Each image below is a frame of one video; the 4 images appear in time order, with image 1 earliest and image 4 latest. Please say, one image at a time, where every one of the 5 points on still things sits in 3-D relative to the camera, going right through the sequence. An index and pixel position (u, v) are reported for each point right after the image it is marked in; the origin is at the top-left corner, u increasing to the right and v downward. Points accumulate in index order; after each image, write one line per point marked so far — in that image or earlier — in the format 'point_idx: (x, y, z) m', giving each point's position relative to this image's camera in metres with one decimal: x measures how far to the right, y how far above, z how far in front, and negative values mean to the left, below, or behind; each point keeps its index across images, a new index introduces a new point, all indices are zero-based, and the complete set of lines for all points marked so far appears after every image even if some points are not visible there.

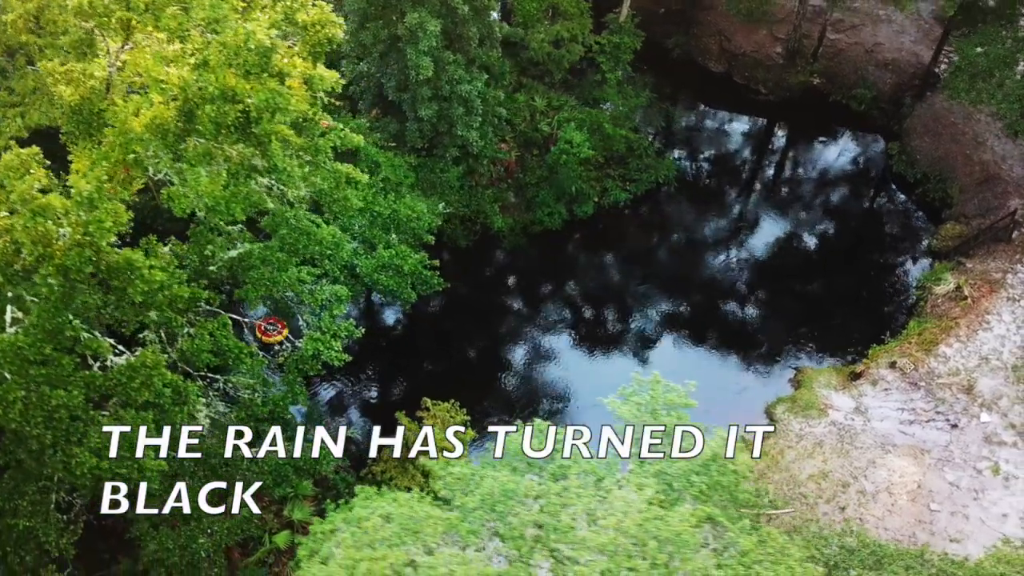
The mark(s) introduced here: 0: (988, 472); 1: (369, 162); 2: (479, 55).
0: (+8.2, -3.2, +13.7) m
1: (-2.4, +2.1, +13.1) m
2: (-0.6, +4.4, +15.1) m
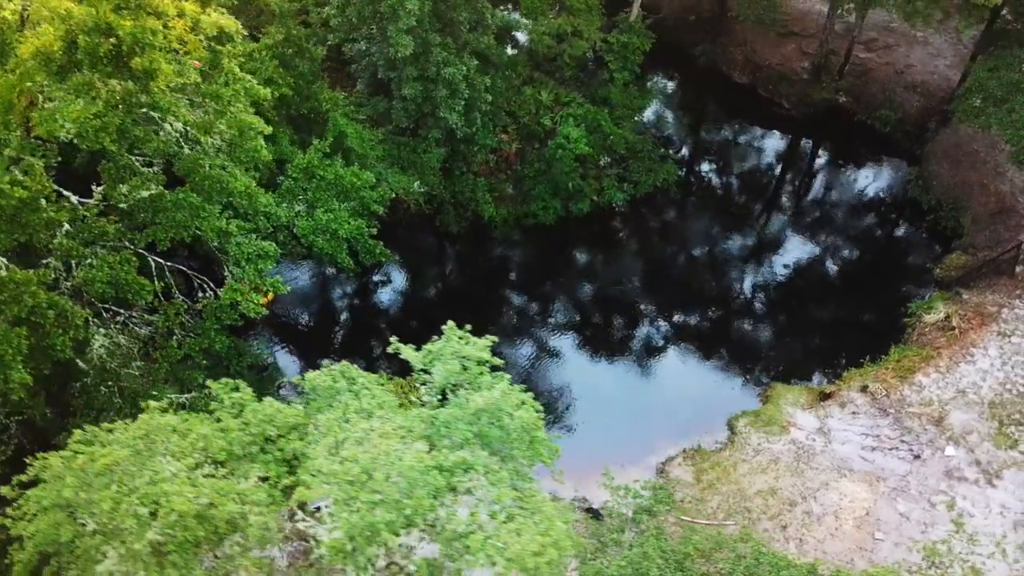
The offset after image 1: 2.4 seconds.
0: (+7.1, -3.6, +13.1) m
1: (-3.0, +2.6, +13.4) m
2: (-0.8, +4.8, +15.3) m
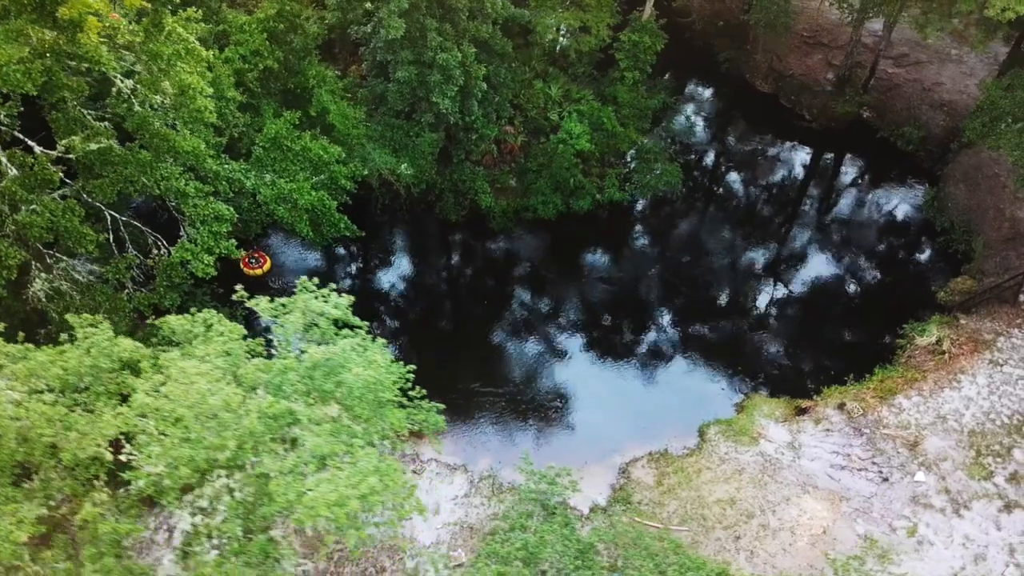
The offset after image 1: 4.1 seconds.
0: (+6.2, -3.9, +12.7) m
1: (-3.3, +3.1, +13.6) m
2: (-0.9, +5.0, +15.4) m
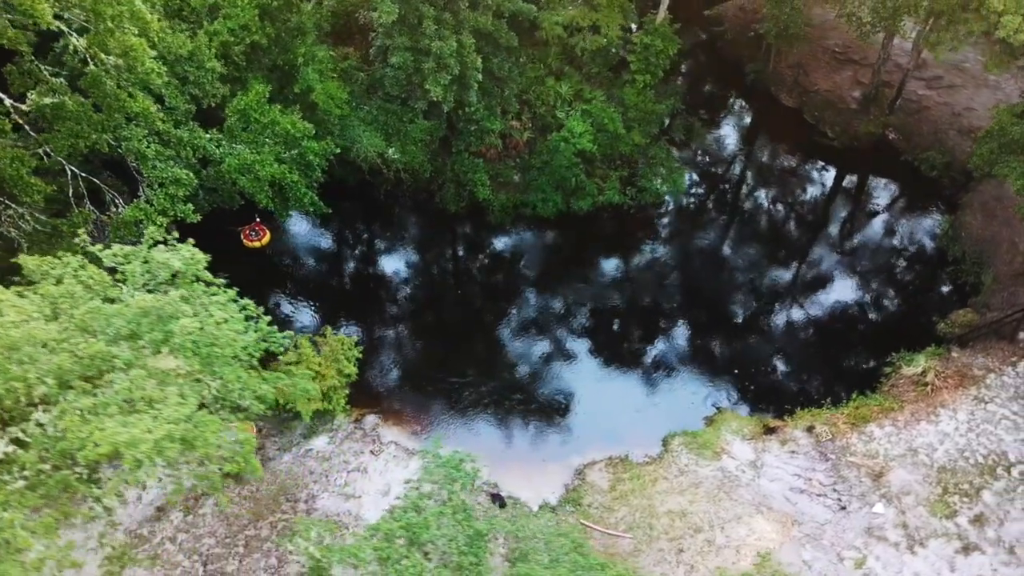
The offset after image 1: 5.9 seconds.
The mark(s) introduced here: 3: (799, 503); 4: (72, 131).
0: (+5.2, -4.2, +12.2) m
1: (-3.6, +3.5, +13.9) m
2: (-0.9, +5.2, +15.5) m
3: (+4.8, -3.6, +13.2) m
4: (-5.3, +1.9, +9.7) m
